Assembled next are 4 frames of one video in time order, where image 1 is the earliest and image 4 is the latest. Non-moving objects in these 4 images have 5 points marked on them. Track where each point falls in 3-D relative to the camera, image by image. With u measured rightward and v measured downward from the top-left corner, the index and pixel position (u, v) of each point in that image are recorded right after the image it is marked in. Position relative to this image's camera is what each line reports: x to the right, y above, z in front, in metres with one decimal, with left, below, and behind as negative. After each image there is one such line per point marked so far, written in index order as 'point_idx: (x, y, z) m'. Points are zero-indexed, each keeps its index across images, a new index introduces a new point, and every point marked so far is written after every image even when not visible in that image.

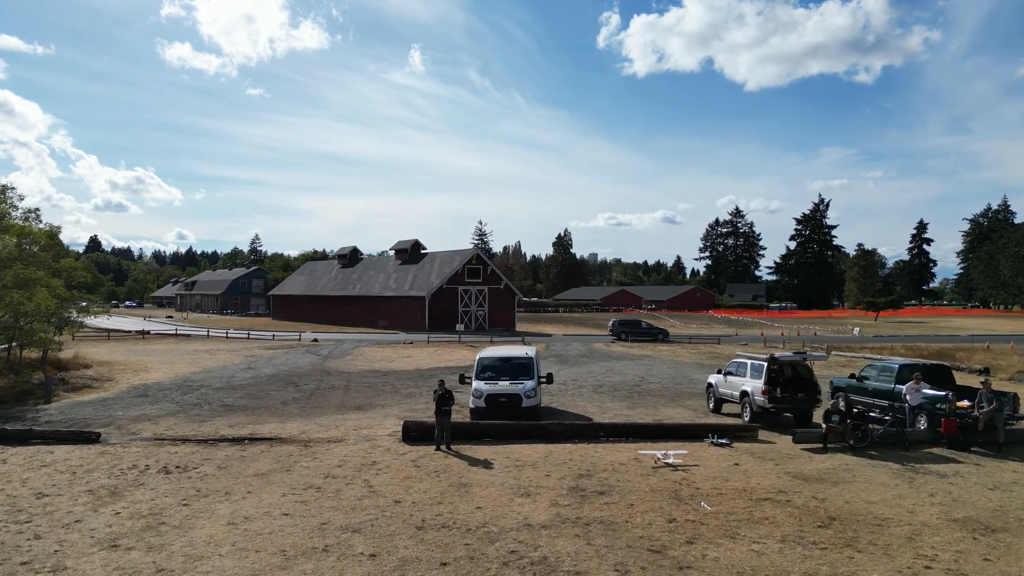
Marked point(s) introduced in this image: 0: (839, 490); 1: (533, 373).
0: (+5.7, -3.6, +11.0) m
1: (+0.6, -2.3, +16.7) m
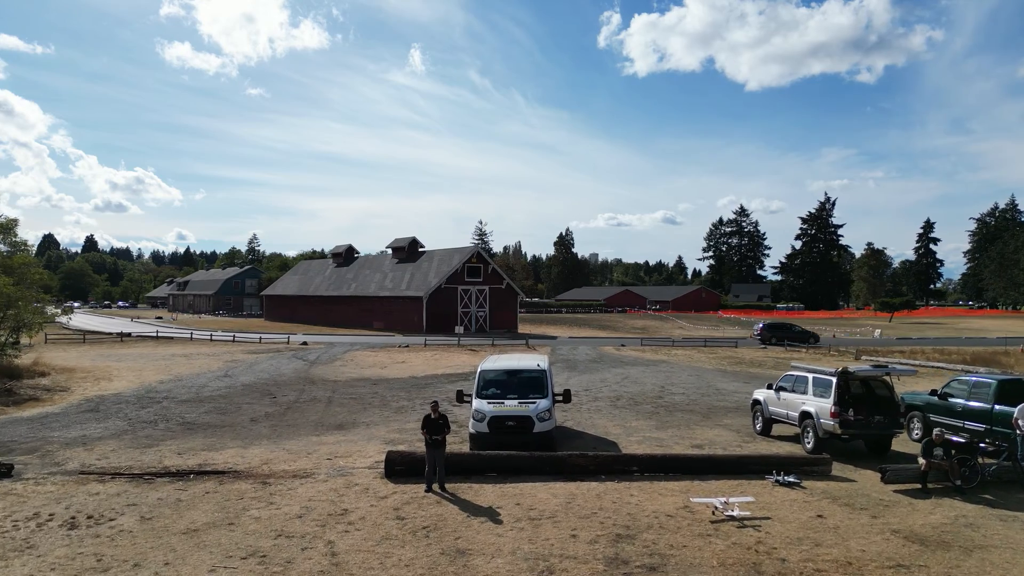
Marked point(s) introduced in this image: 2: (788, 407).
0: (+5.9, -3.5, +7.9) m
1: (+0.8, -2.2, +13.7) m
2: (+6.3, -2.7, +14.3) m
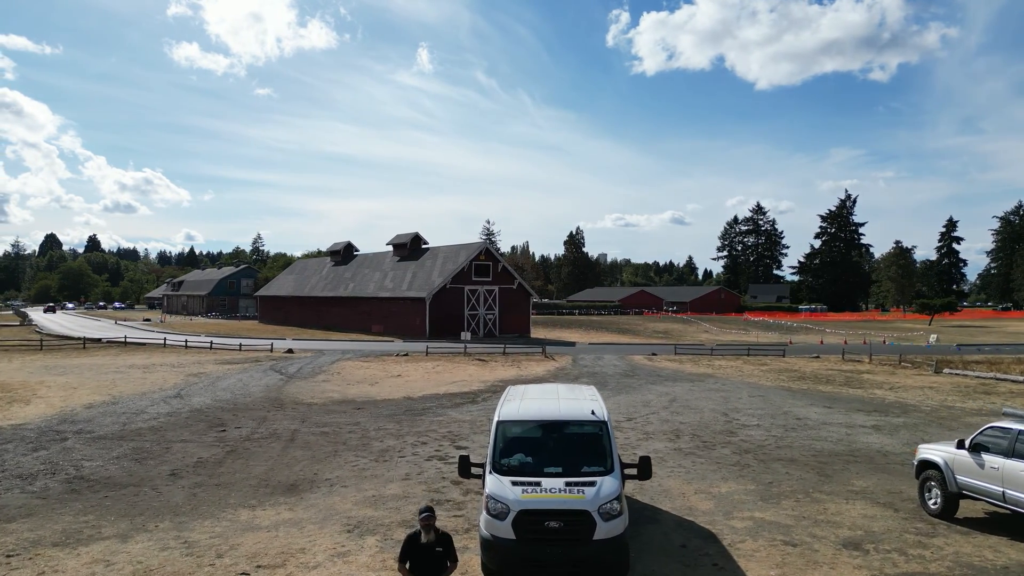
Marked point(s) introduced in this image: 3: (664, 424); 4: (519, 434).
0: (+6.4, -3.5, +2.3) m
1: (+1.3, -2.2, +8.1) m
2: (+6.8, -2.7, +8.6) m
3: (+4.4, -3.9, +18.1) m
4: (+0.1, -2.0, +8.5) m
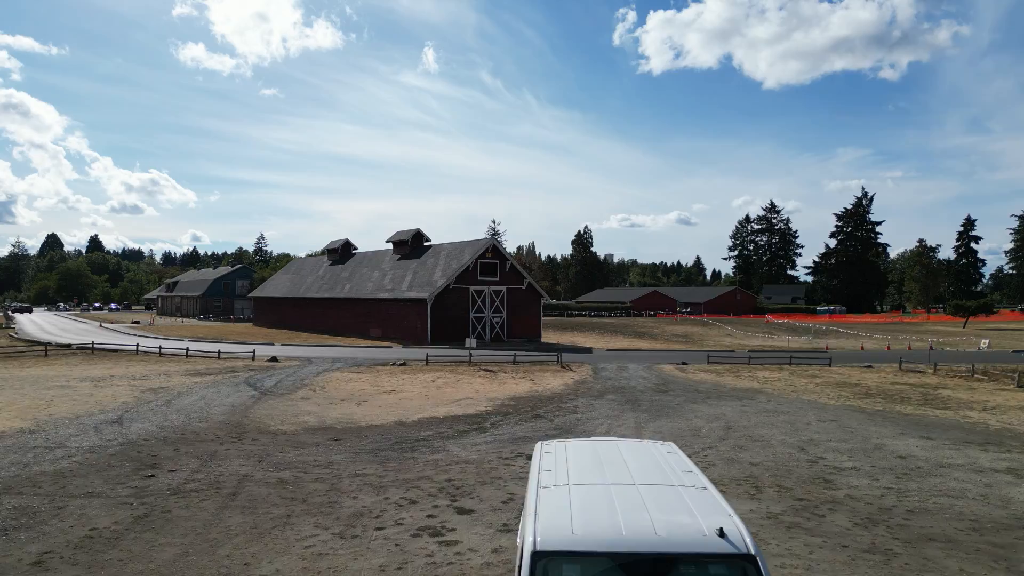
0: (+6.7, -3.4, -2.1) m
1: (+1.6, -2.2, +3.8) m
2: (+7.2, -2.7, +4.3) m
3: (+4.8, -3.9, +13.7) m
4: (+0.4, -1.9, +4.2) m
